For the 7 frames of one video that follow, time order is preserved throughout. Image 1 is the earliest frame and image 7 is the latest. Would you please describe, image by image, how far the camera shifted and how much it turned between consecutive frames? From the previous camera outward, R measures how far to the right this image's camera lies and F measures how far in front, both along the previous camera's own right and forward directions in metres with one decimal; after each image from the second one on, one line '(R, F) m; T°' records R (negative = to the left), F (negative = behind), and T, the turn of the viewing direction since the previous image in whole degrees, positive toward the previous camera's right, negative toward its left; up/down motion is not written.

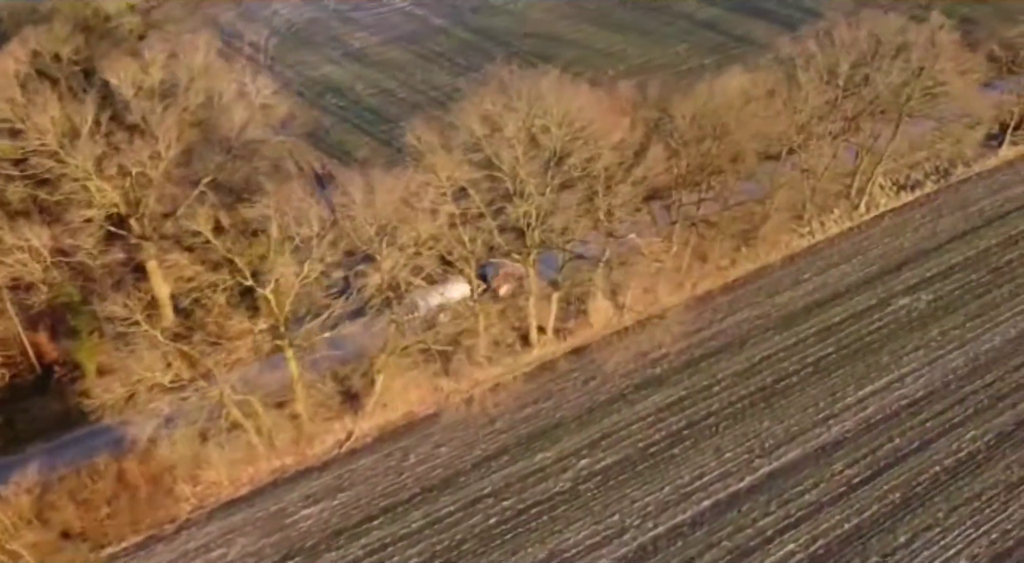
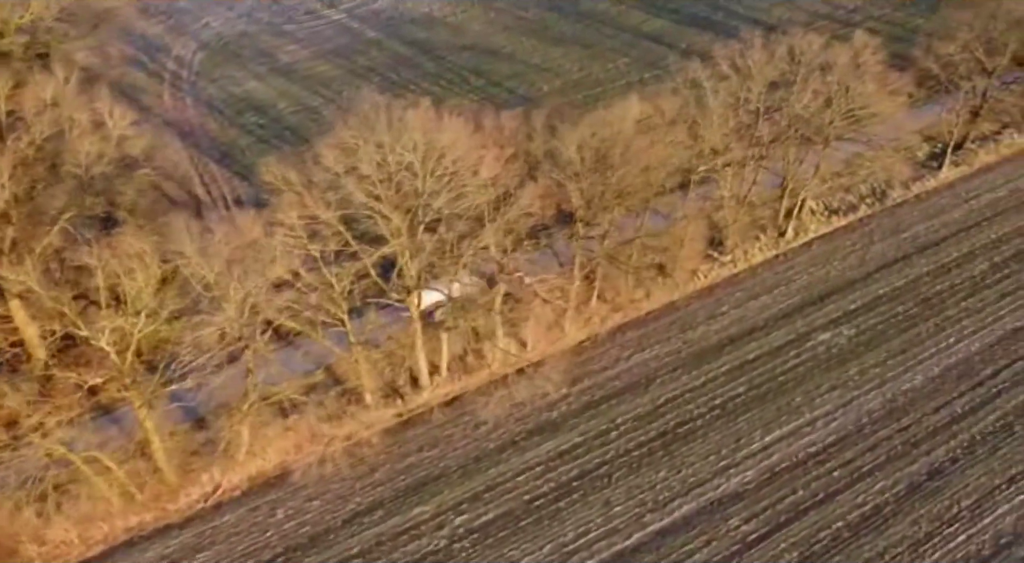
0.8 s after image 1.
(+3.0, +1.9) m; 0°
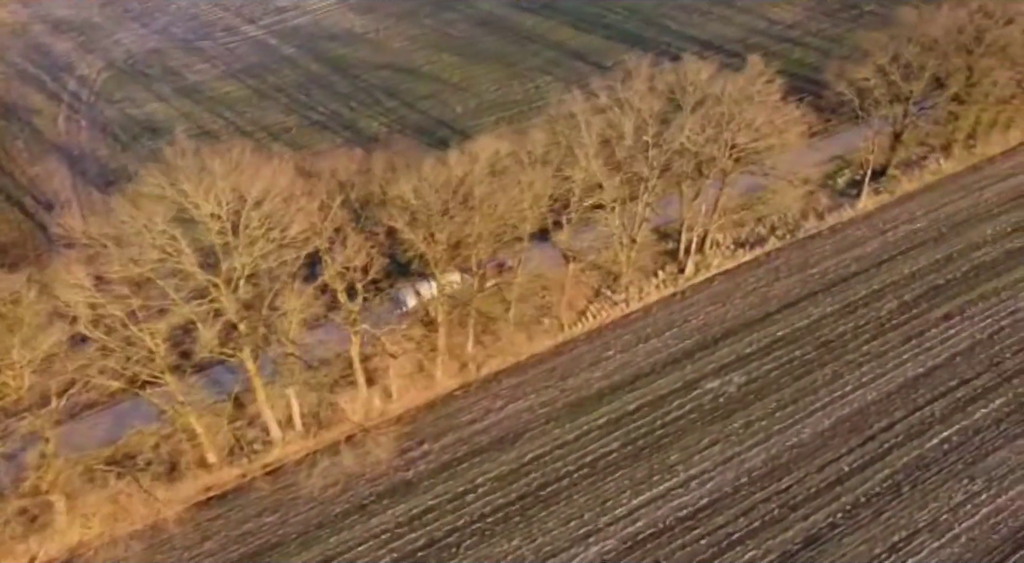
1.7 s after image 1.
(+3.7, +2.2) m; 0°
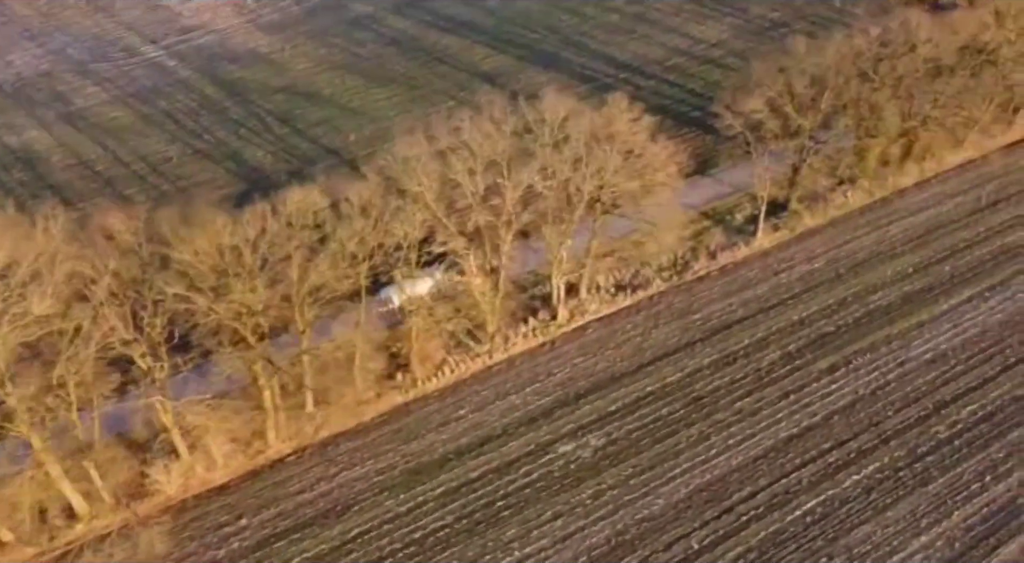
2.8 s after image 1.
(+4.1, +2.4) m; 0°
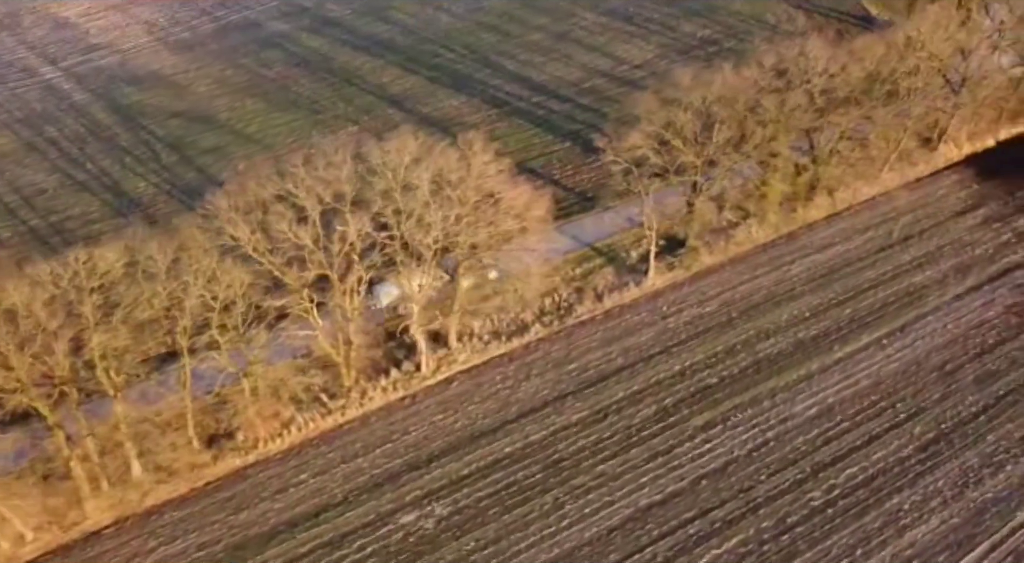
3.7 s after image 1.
(+3.8, +2.2) m; 0°
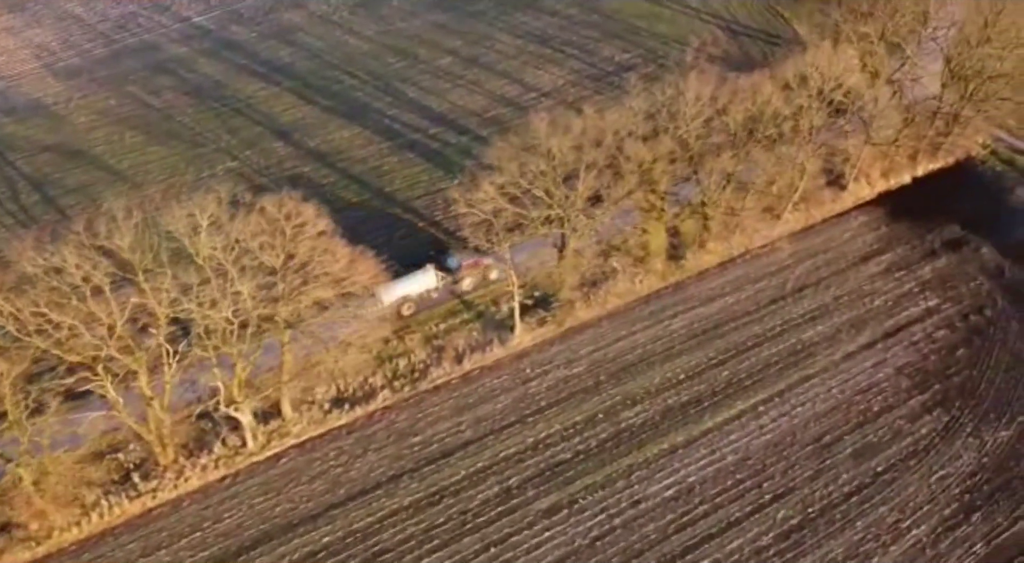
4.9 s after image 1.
(+4.2, +2.8) m; 0°
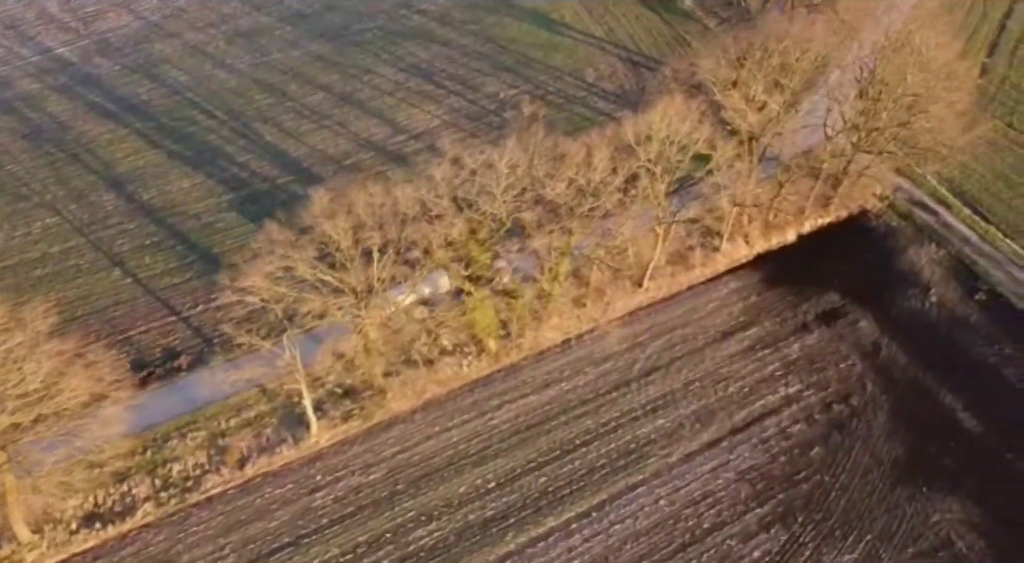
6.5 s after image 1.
(+5.3, +4.1) m; 0°
